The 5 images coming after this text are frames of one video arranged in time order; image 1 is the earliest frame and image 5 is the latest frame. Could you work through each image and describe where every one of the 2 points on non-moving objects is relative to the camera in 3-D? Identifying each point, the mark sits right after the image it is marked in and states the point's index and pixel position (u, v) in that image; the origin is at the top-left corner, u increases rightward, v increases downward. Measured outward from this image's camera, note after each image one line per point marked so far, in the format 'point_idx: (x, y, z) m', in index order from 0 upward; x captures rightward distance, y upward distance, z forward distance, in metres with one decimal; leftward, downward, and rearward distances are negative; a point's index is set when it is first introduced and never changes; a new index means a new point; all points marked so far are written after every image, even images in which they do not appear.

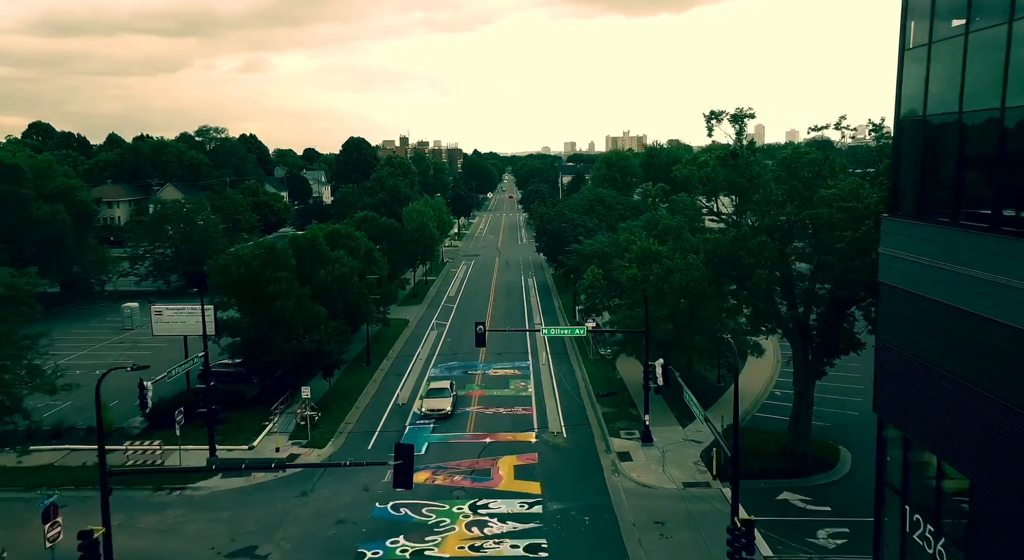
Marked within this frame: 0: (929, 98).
0: (+8.2, +3.7, +15.9) m
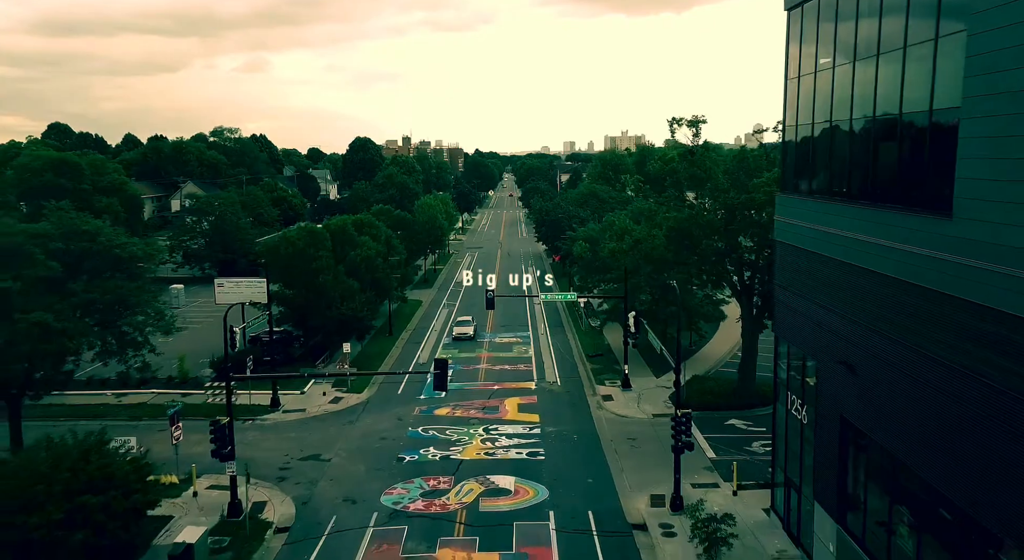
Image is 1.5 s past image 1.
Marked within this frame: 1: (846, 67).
0: (+8.4, +4.8, +22.8) m
1: (+8.3, +5.4, +19.6) m
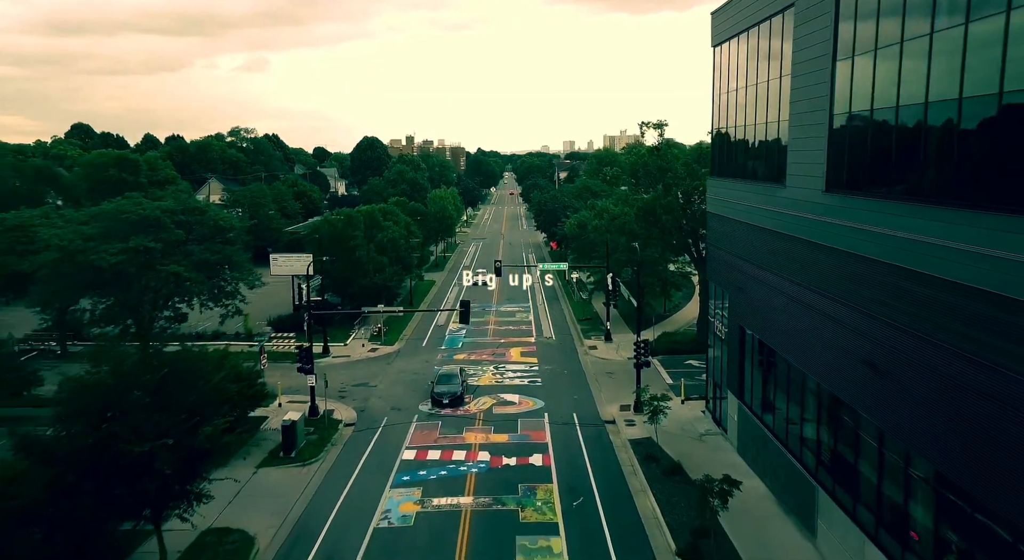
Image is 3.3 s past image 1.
0: (+8.6, +6.4, +31.5) m
1: (+8.5, +7.0, +28.3) m
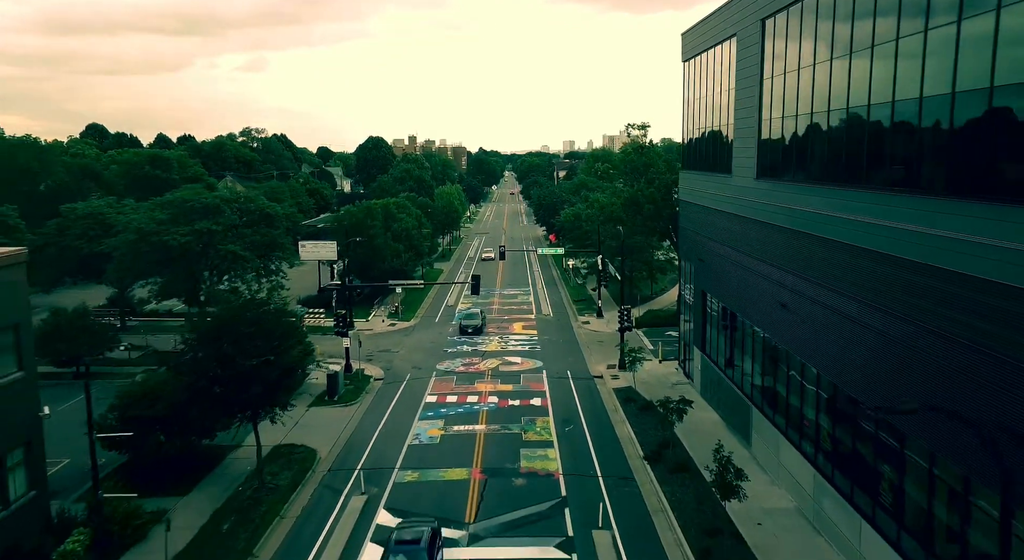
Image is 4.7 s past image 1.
0: (+8.7, +7.5, +37.6) m
1: (+8.7, +8.1, +34.4) m
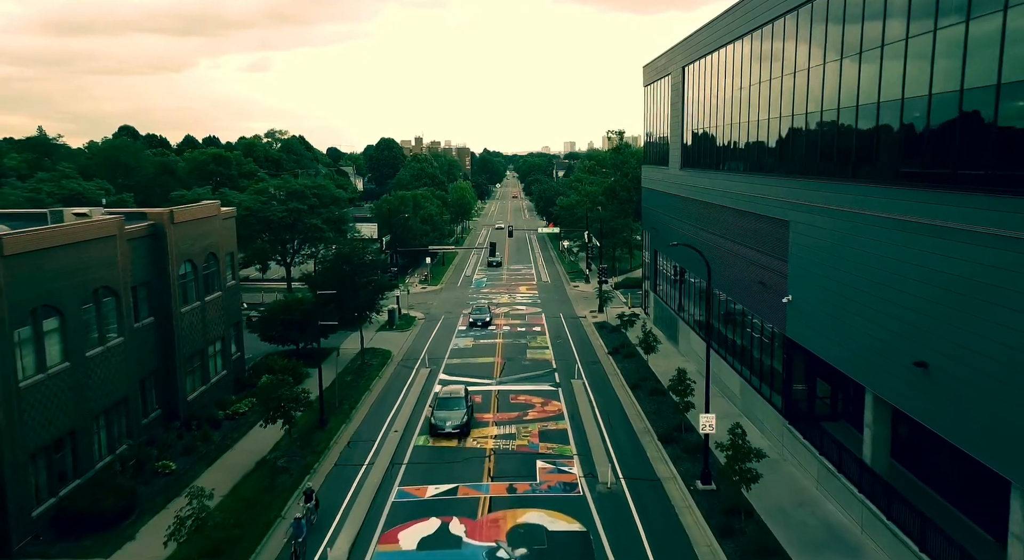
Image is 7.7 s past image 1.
0: (+9.2, +9.7, +51.5) m
1: (+9.2, +10.3, +48.3) m
